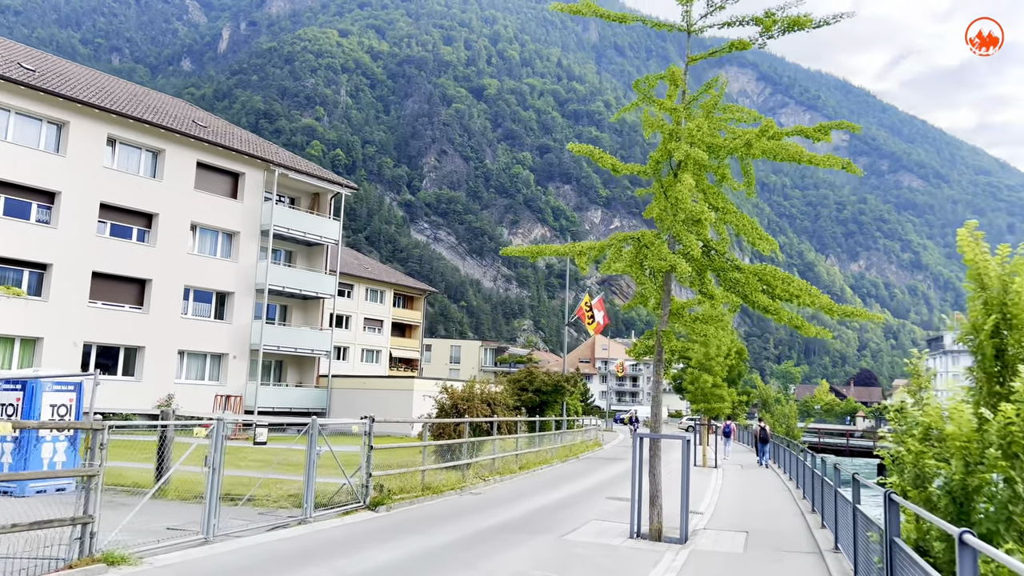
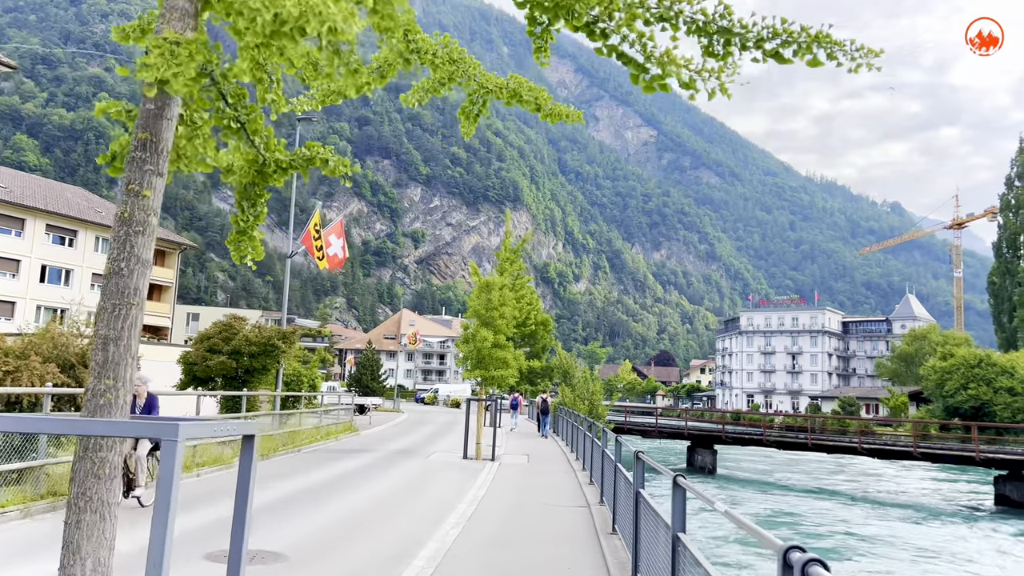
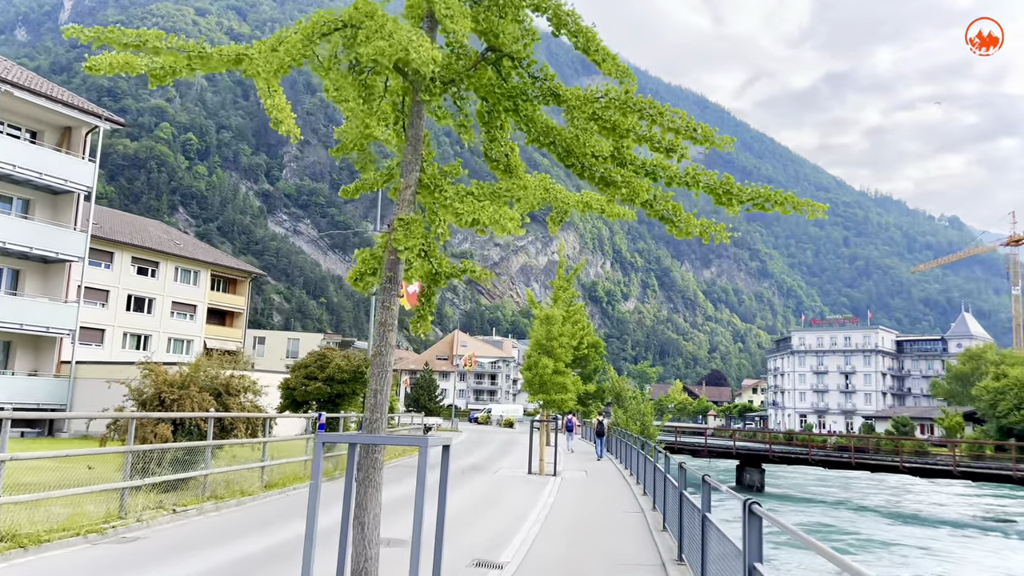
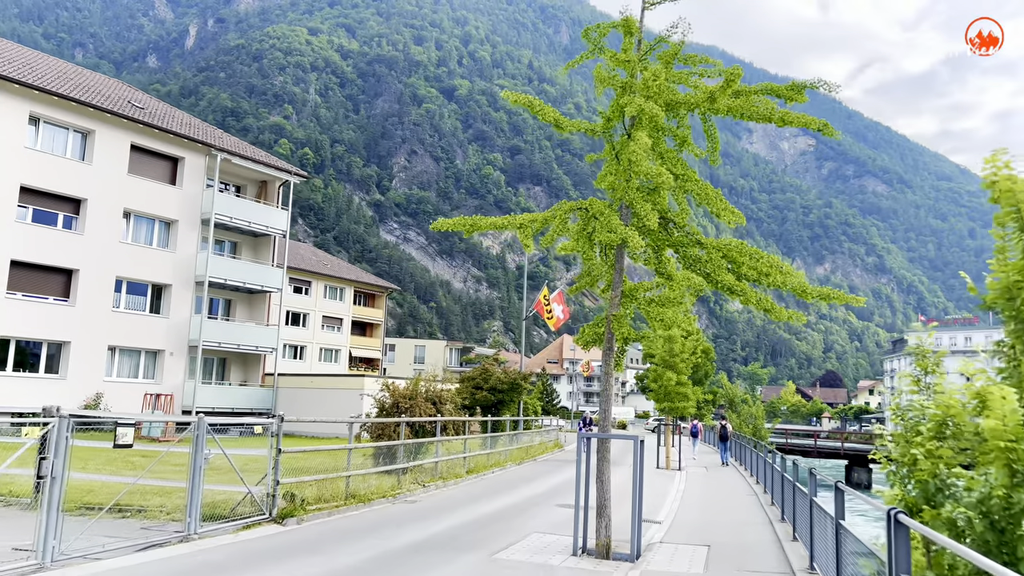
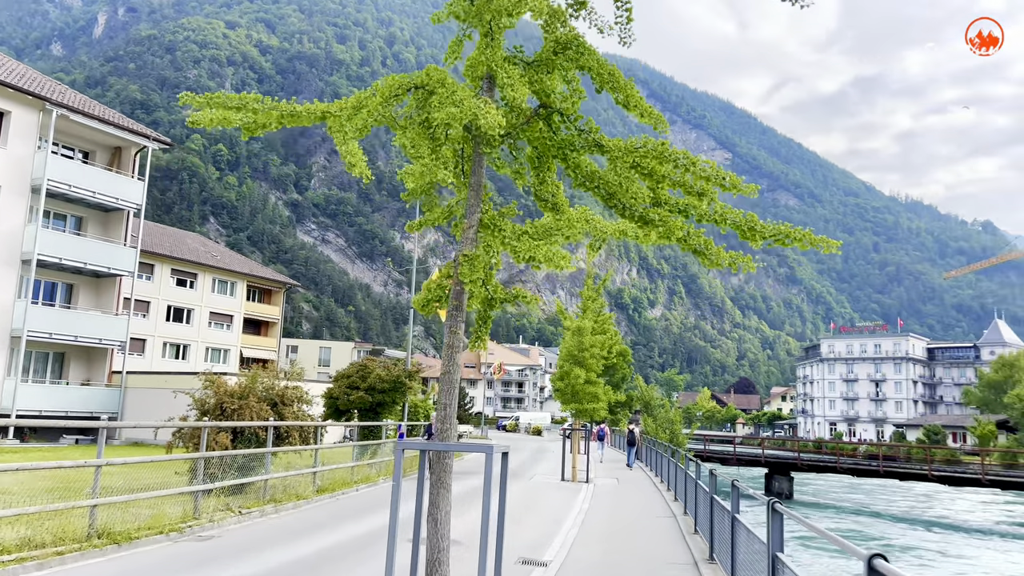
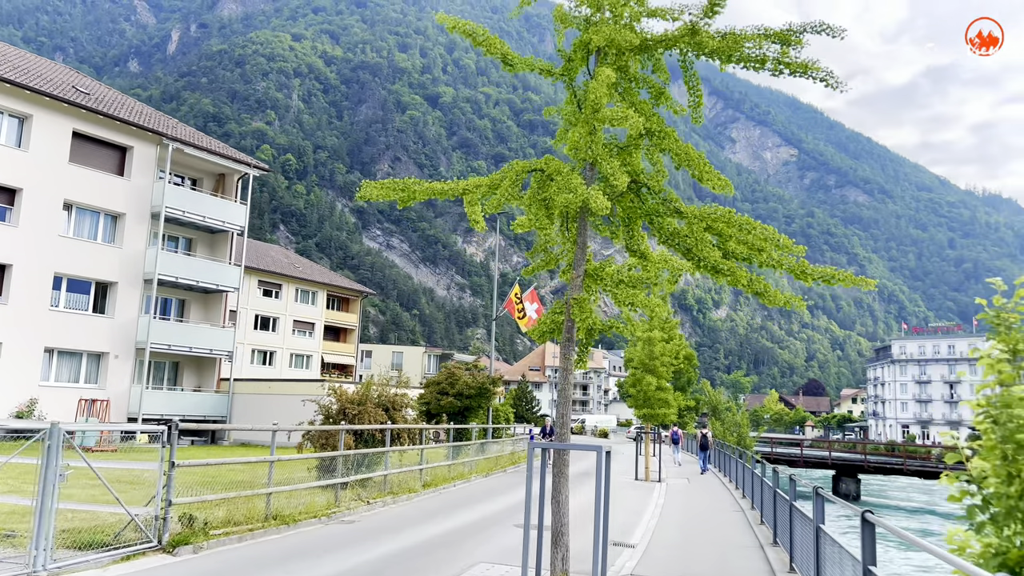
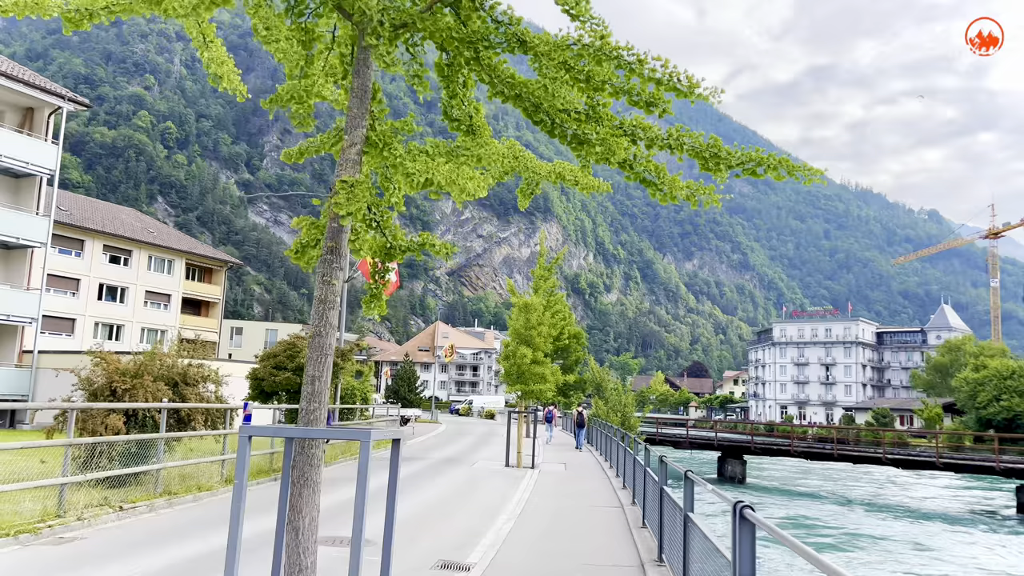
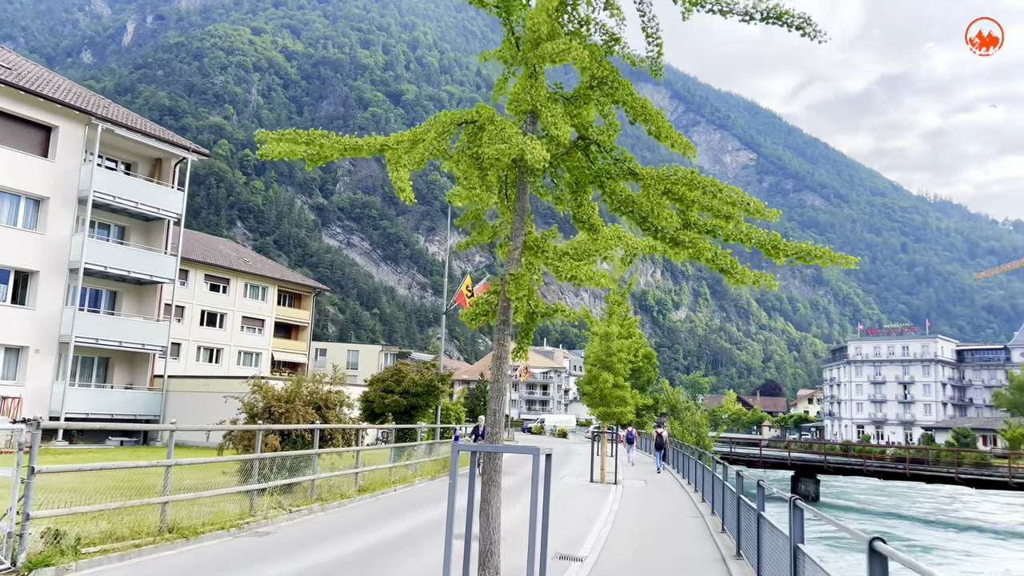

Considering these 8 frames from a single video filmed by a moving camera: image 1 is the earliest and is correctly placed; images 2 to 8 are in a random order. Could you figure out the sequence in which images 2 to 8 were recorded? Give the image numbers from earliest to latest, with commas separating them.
4, 6, 8, 5, 3, 7, 2
